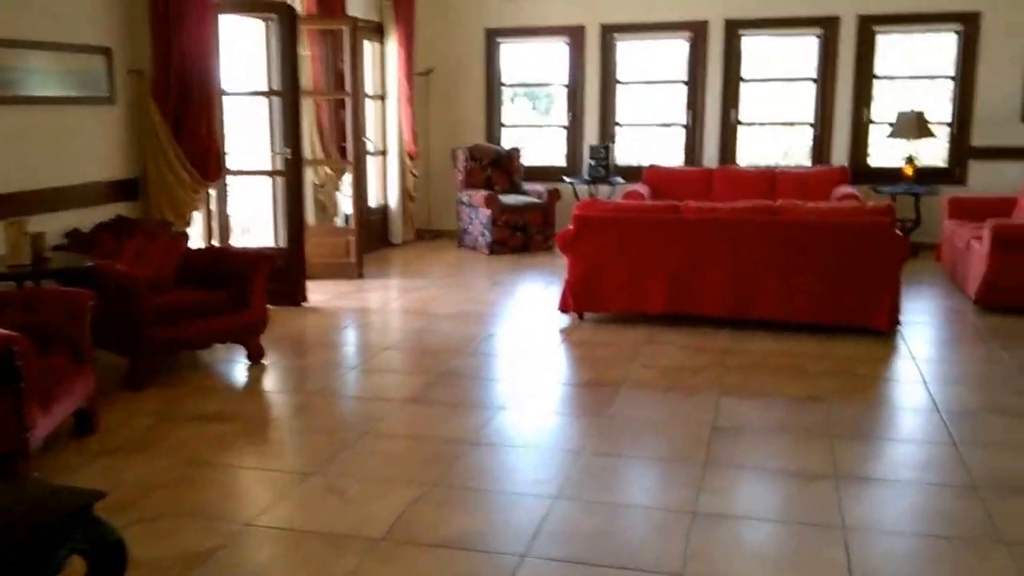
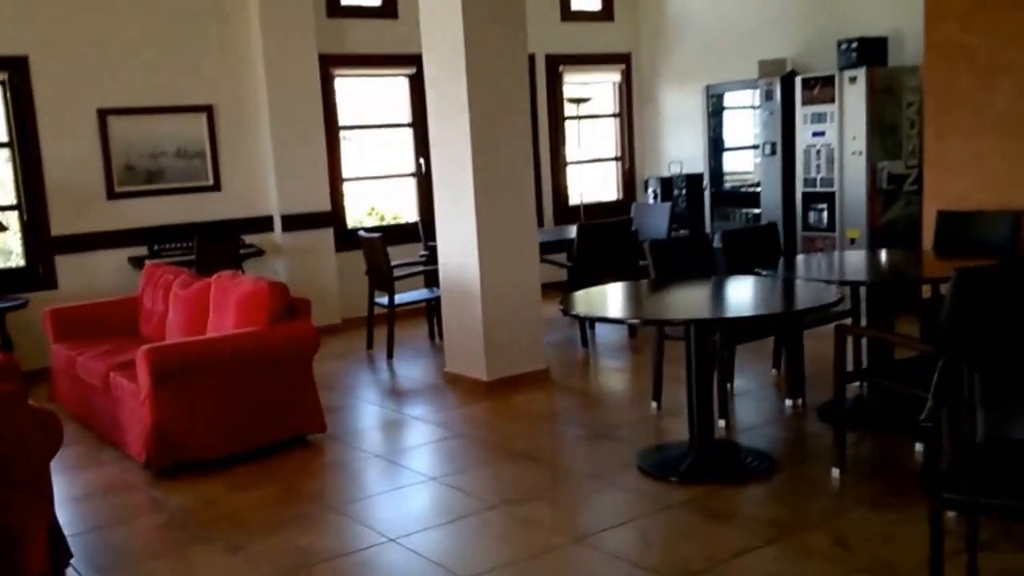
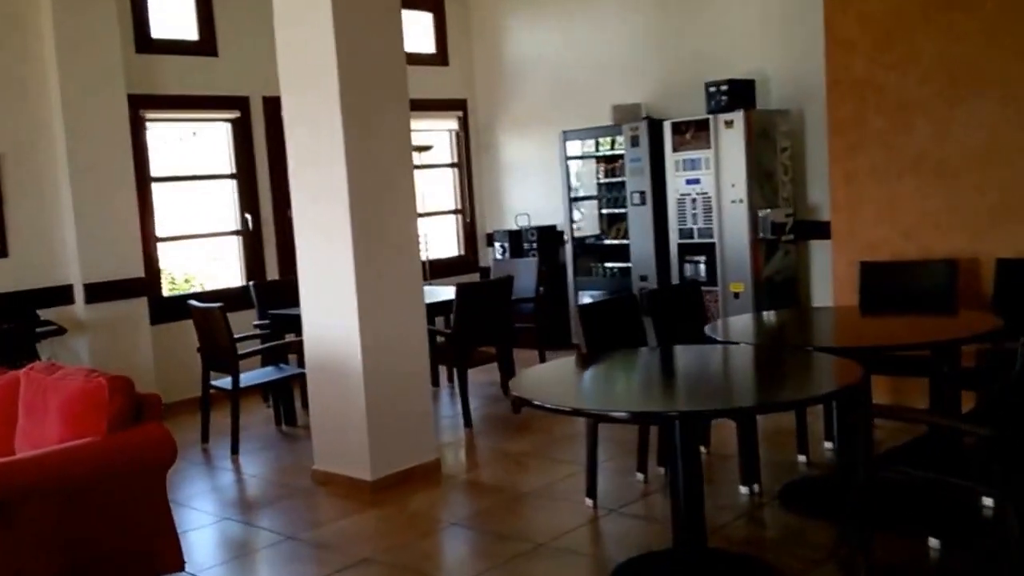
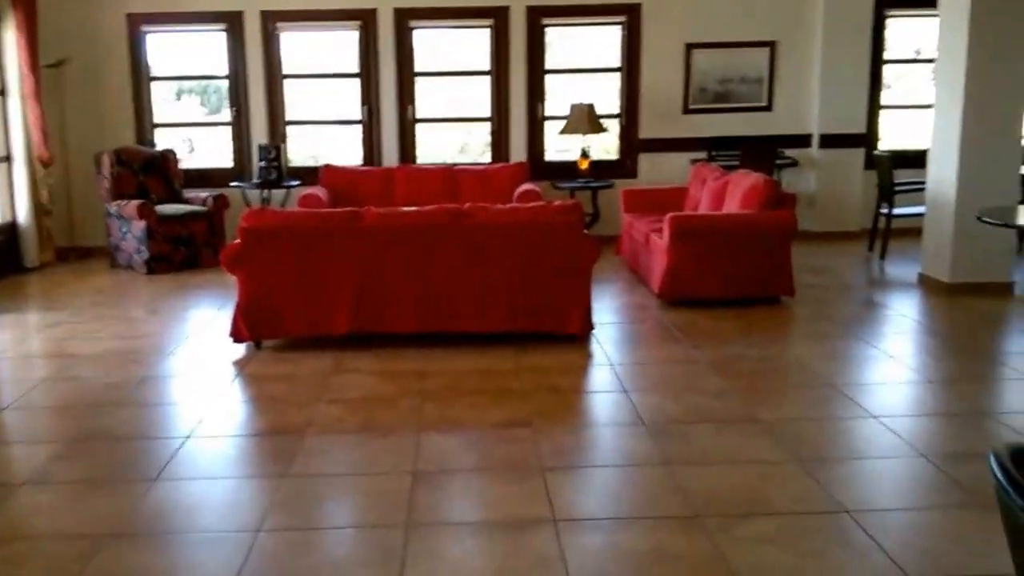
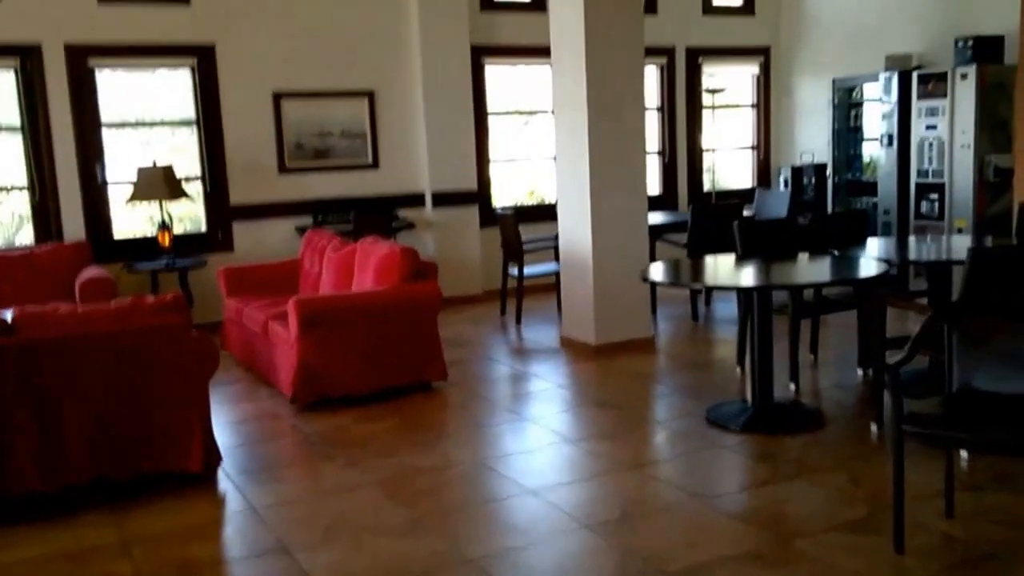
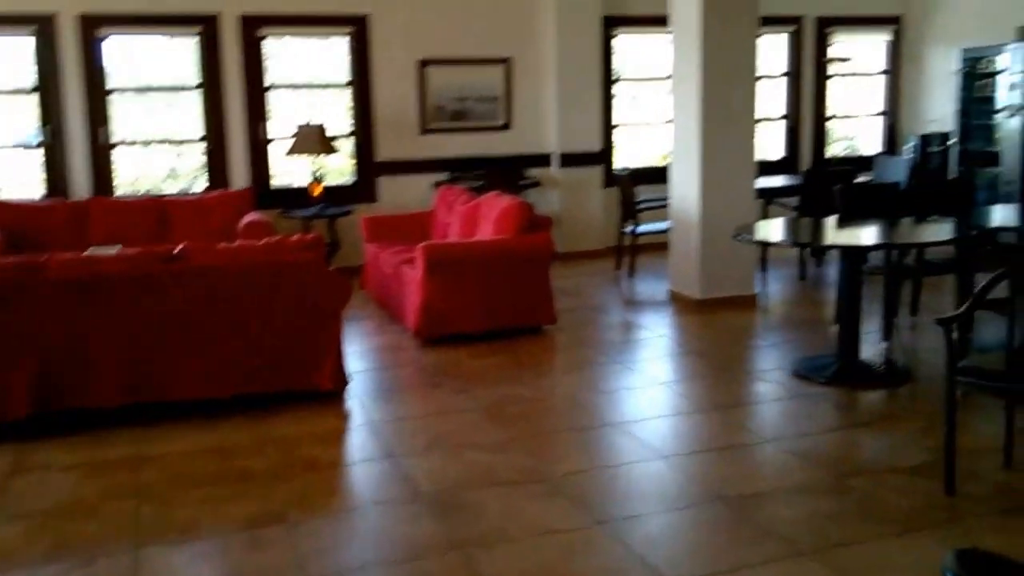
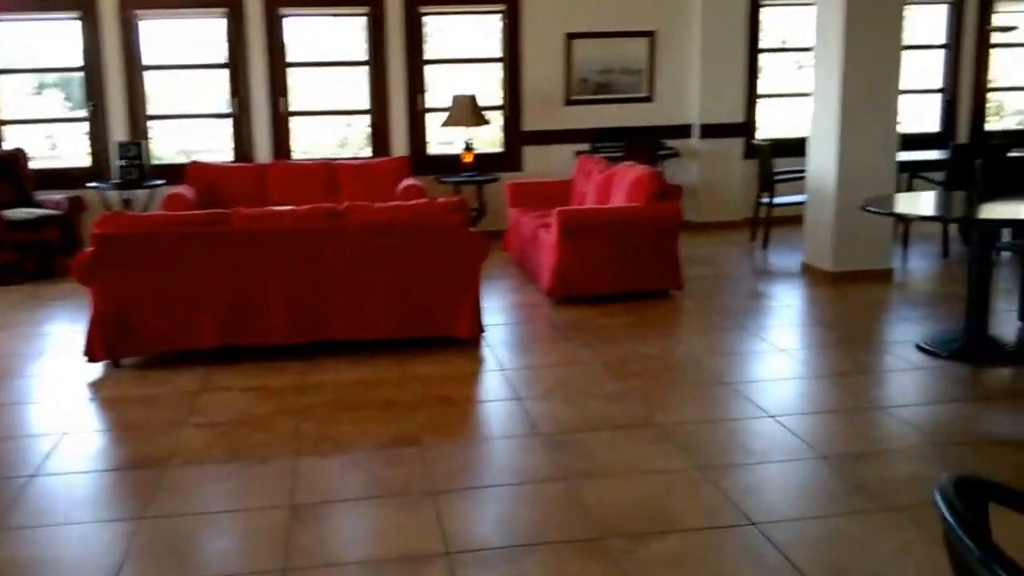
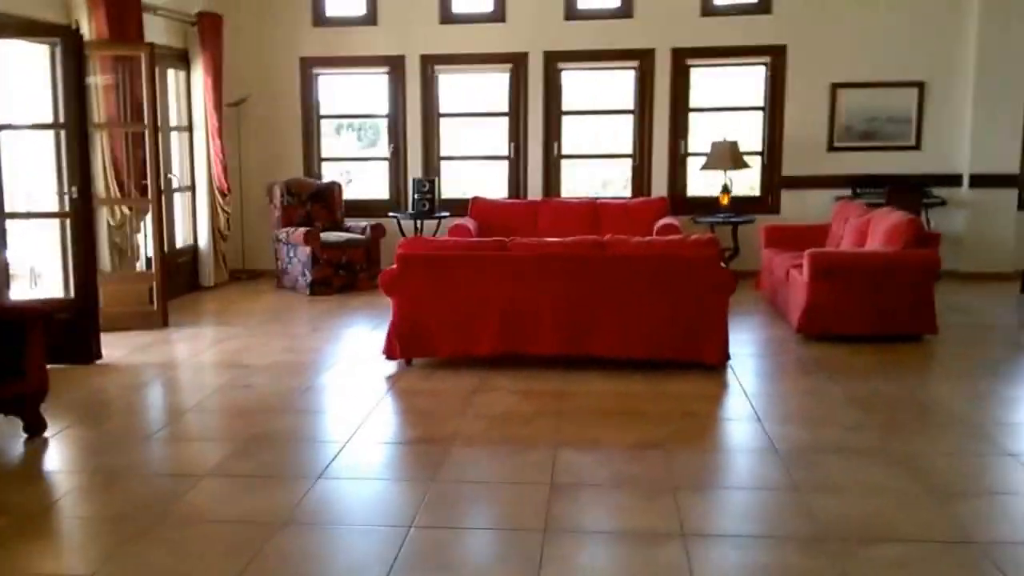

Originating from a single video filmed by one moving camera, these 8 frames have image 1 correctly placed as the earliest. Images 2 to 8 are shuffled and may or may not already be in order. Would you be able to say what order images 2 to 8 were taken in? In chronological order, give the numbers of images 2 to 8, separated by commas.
8, 4, 7, 6, 5, 2, 3
